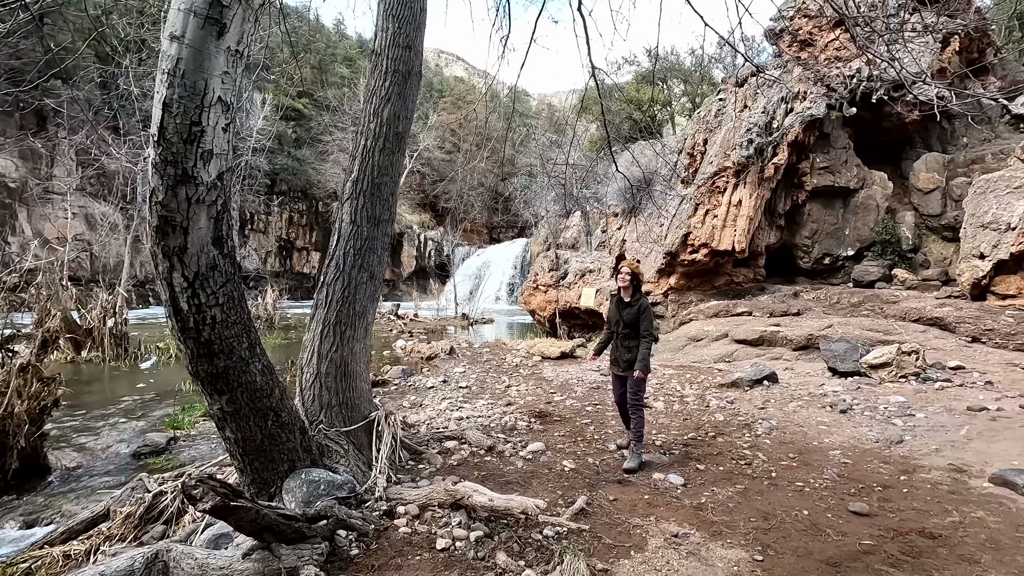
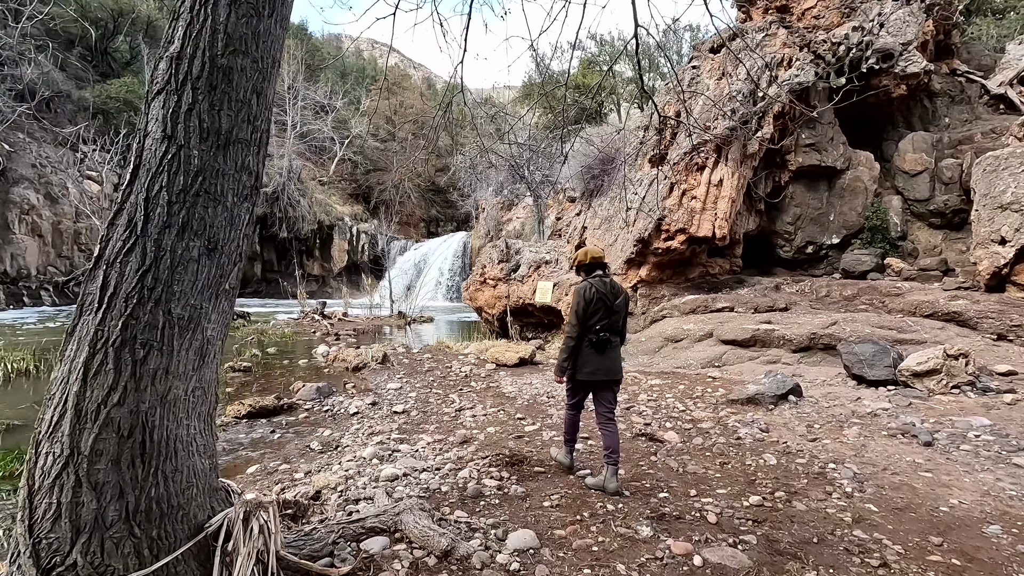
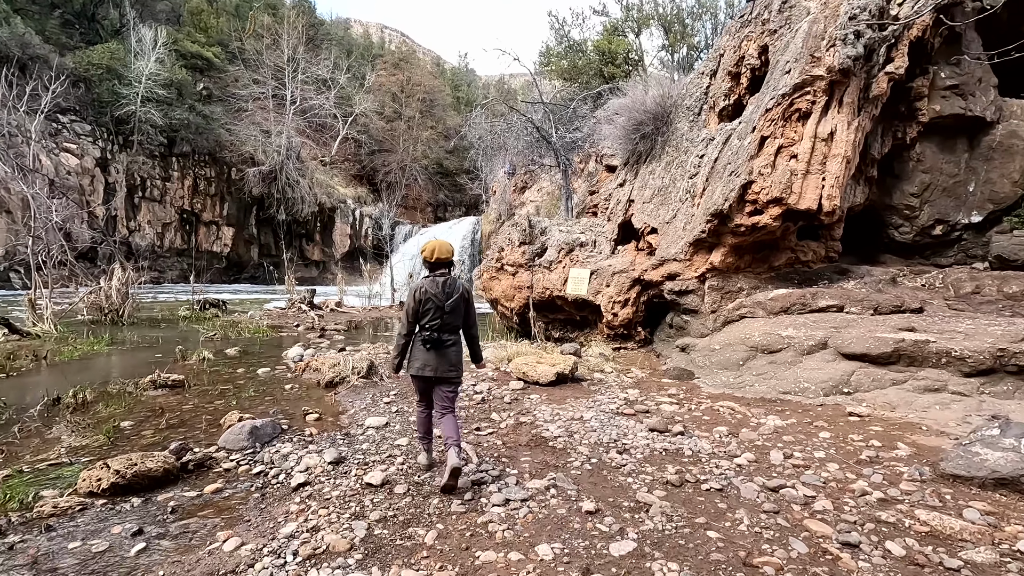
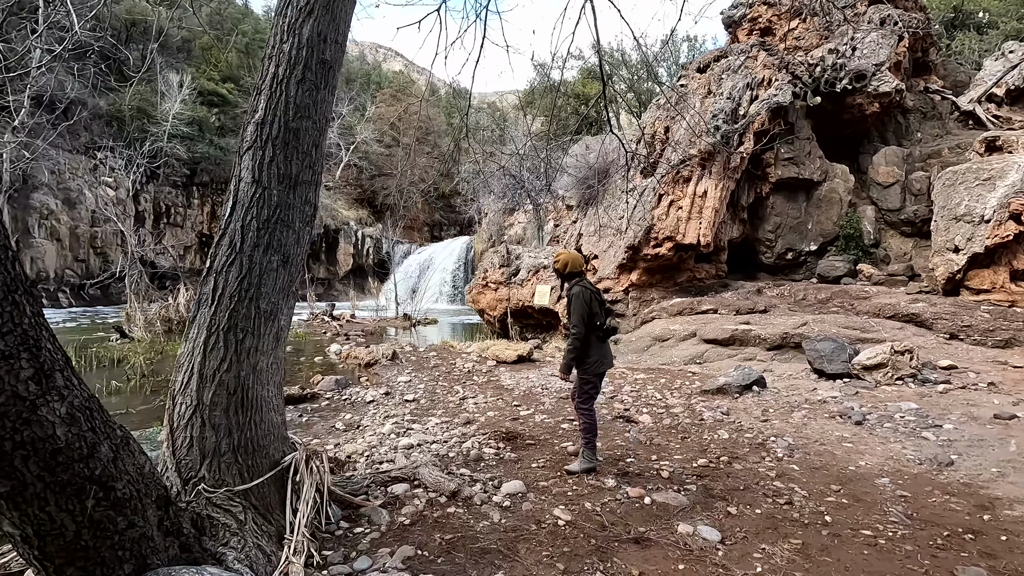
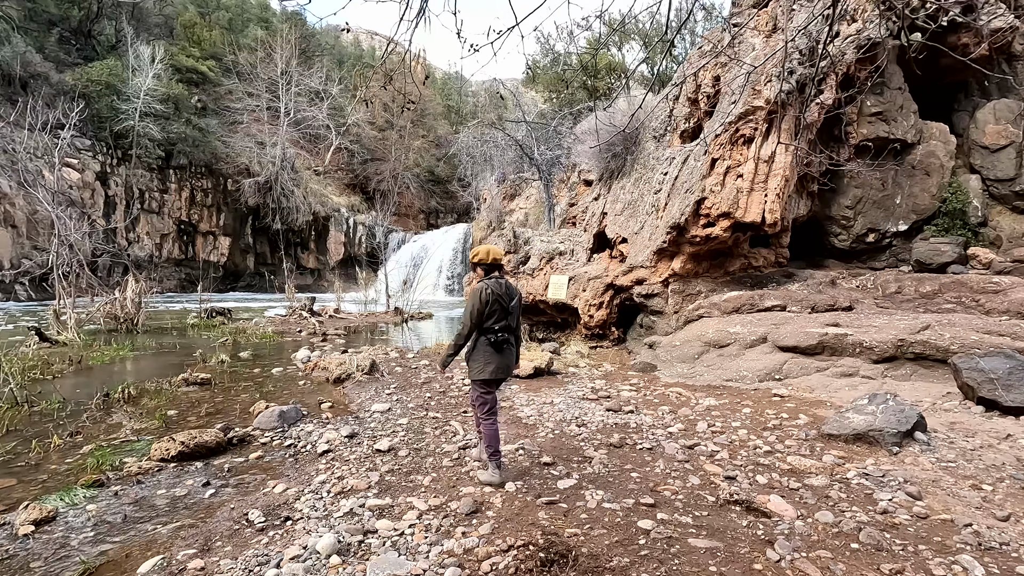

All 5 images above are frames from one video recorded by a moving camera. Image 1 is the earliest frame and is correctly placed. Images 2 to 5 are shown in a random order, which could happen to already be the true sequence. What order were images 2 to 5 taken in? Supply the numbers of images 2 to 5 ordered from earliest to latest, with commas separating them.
4, 2, 5, 3
